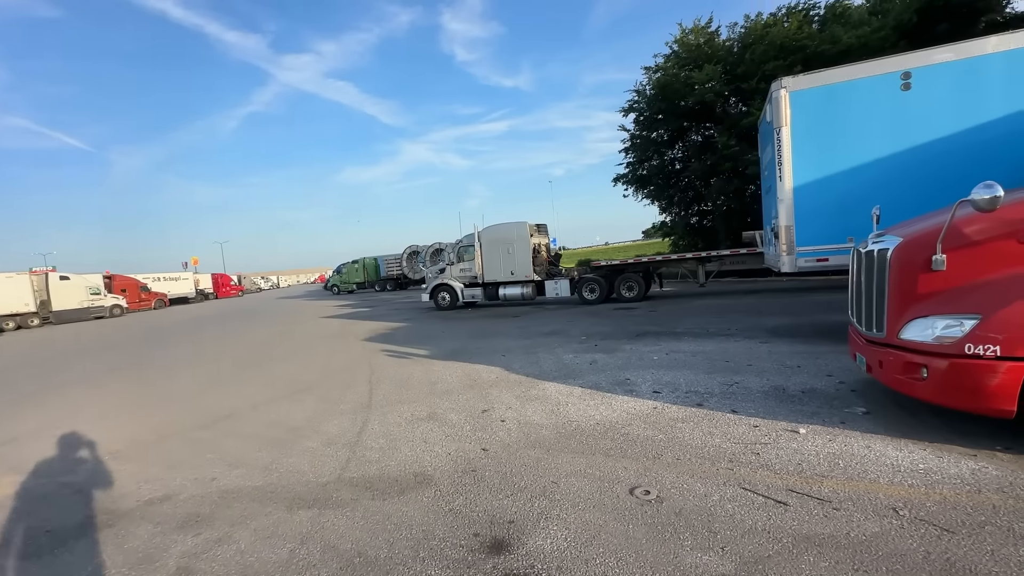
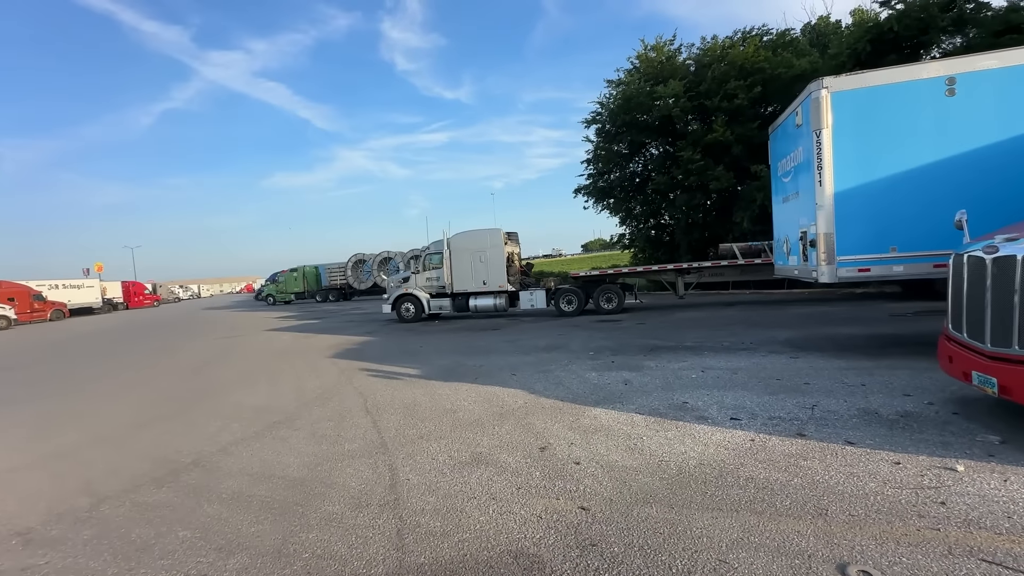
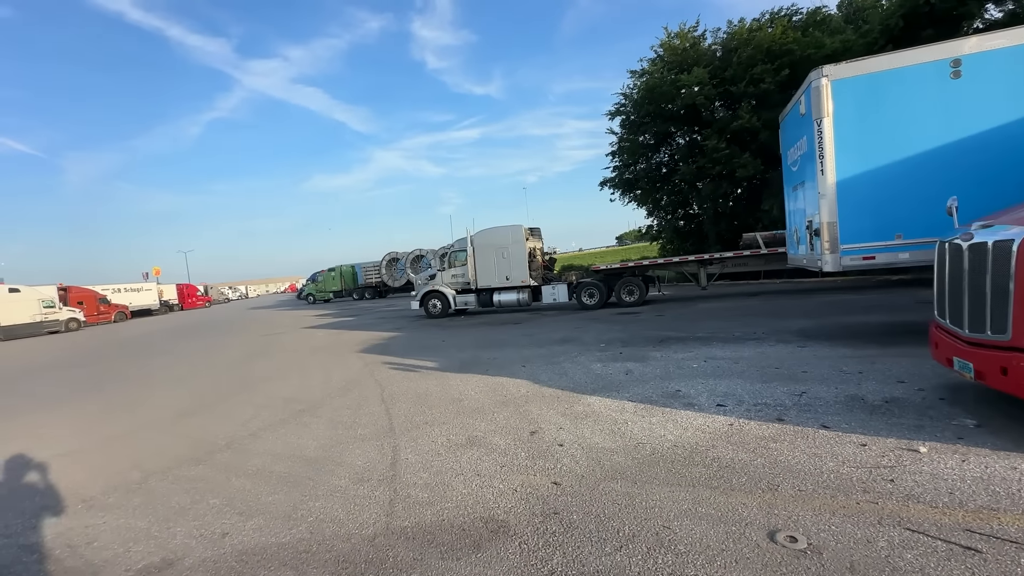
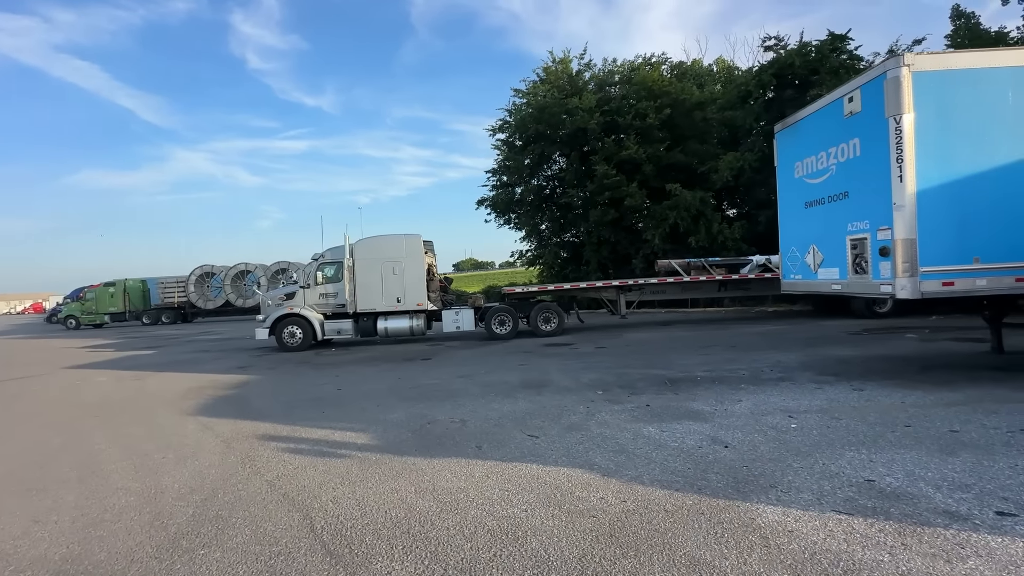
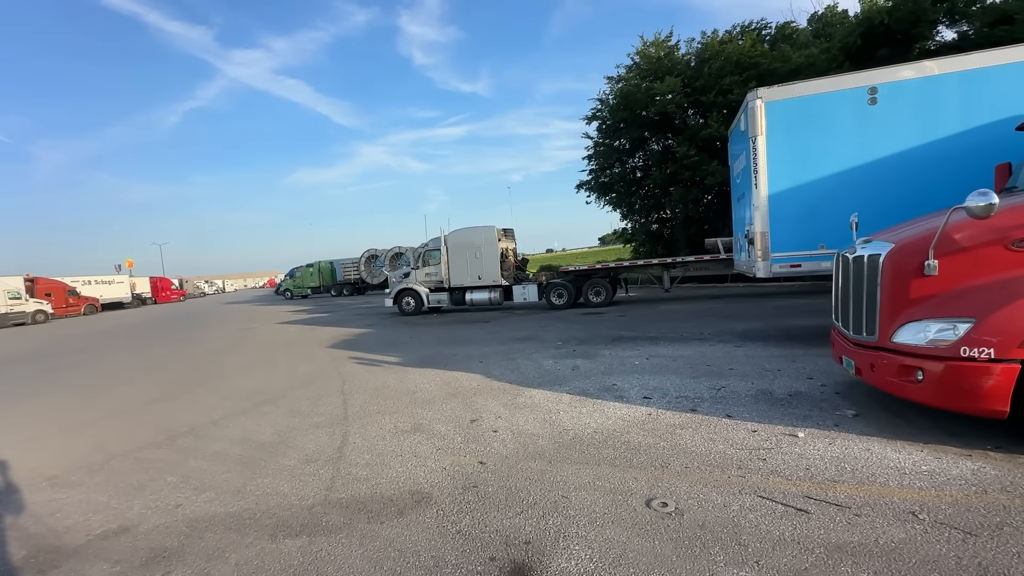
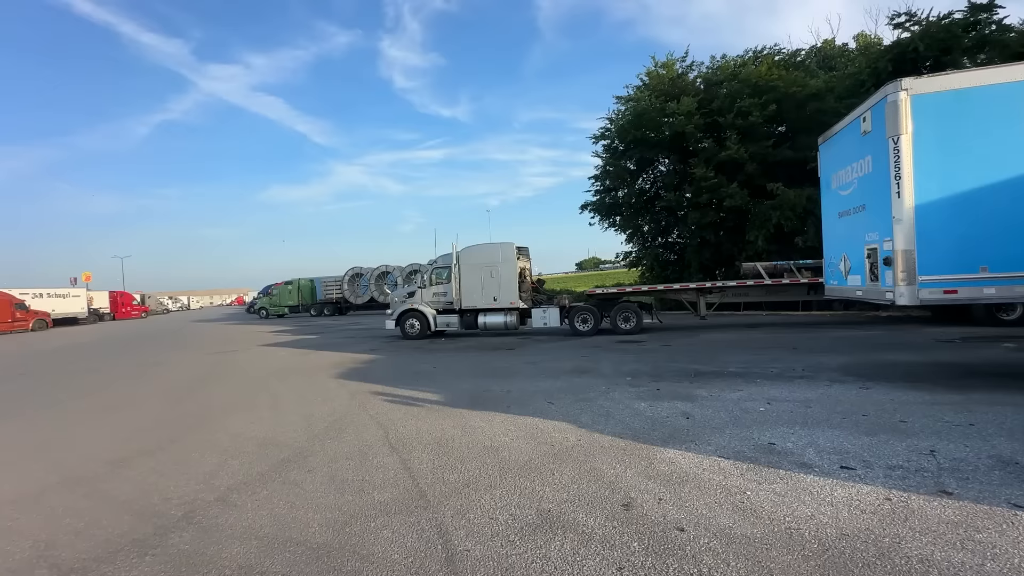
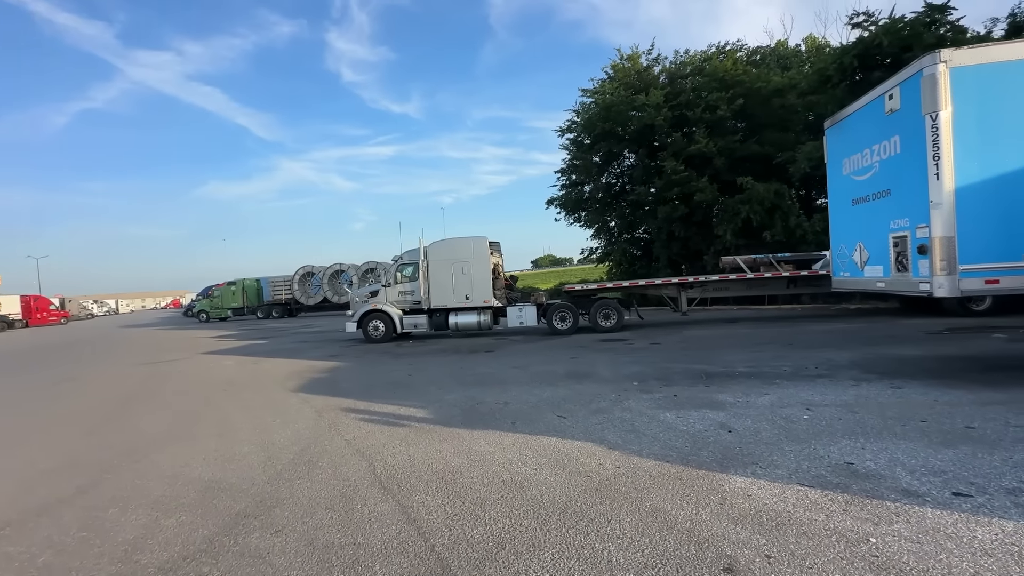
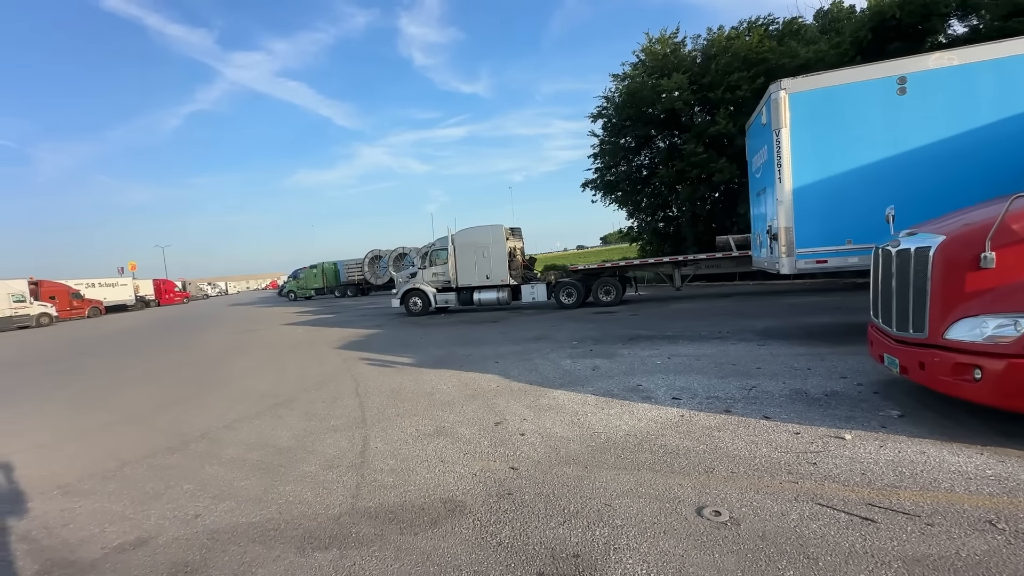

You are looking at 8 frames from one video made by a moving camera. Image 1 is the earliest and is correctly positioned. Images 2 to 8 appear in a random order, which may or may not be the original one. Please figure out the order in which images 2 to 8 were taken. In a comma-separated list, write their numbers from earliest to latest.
5, 8, 3, 2, 6, 7, 4
